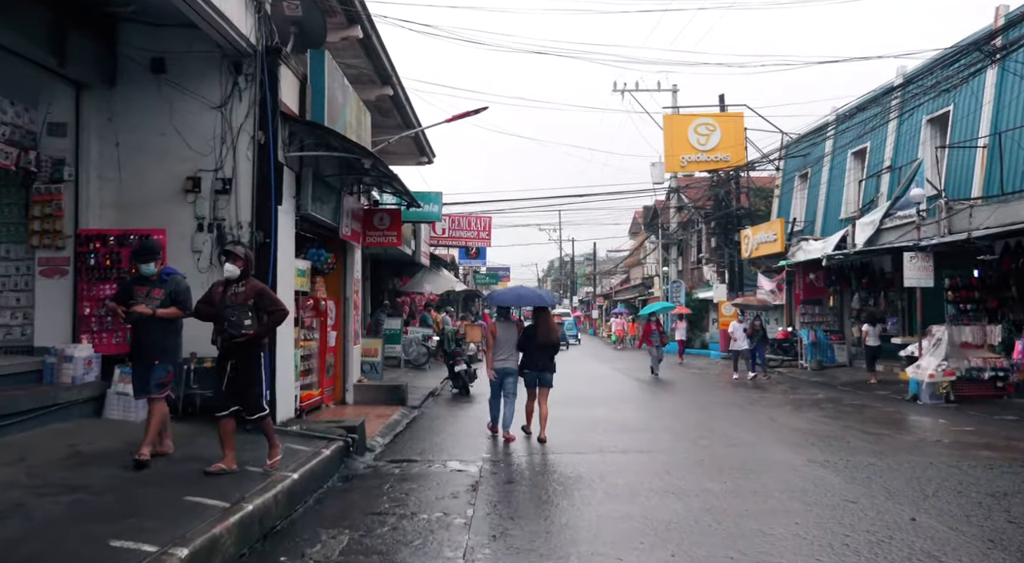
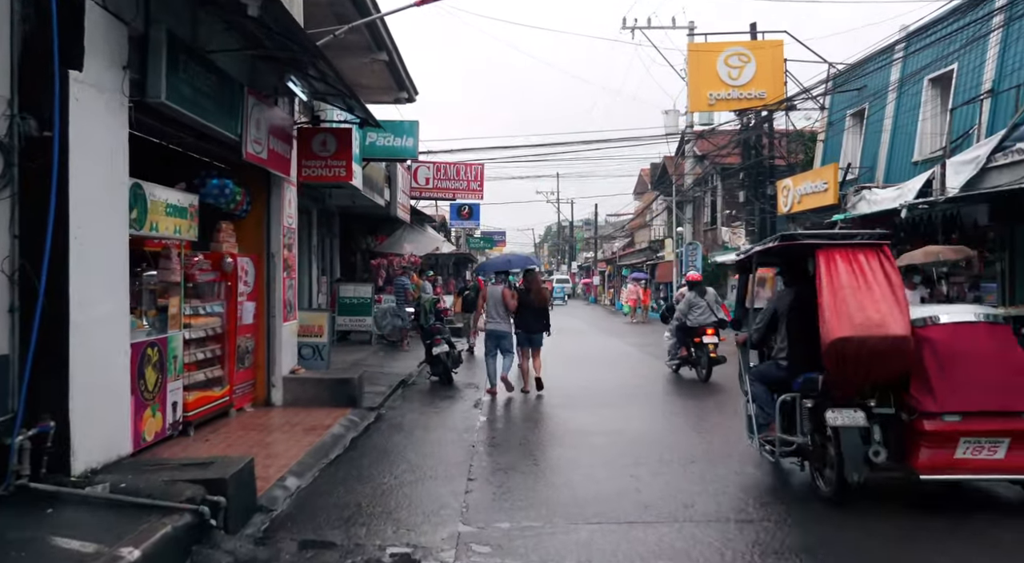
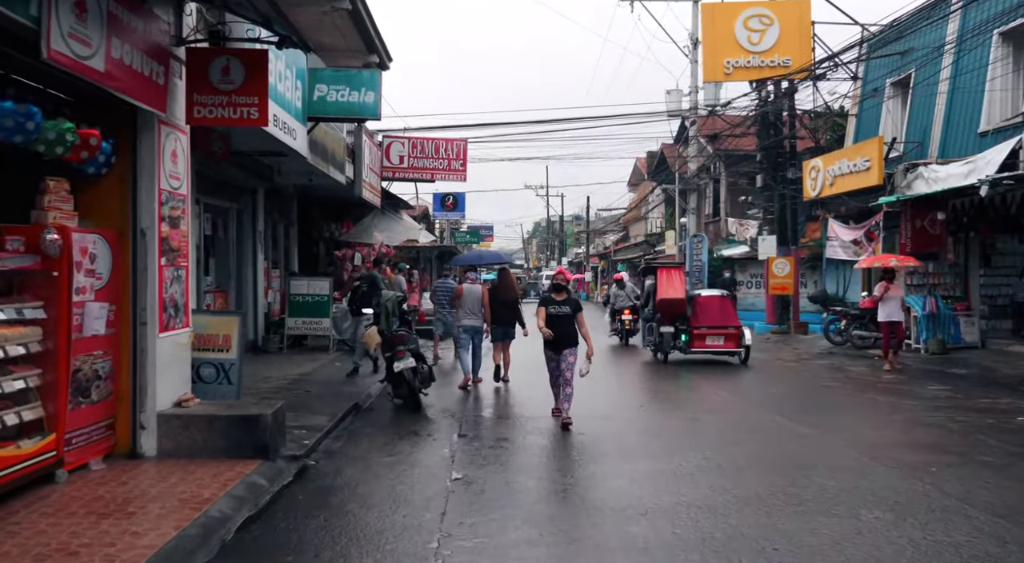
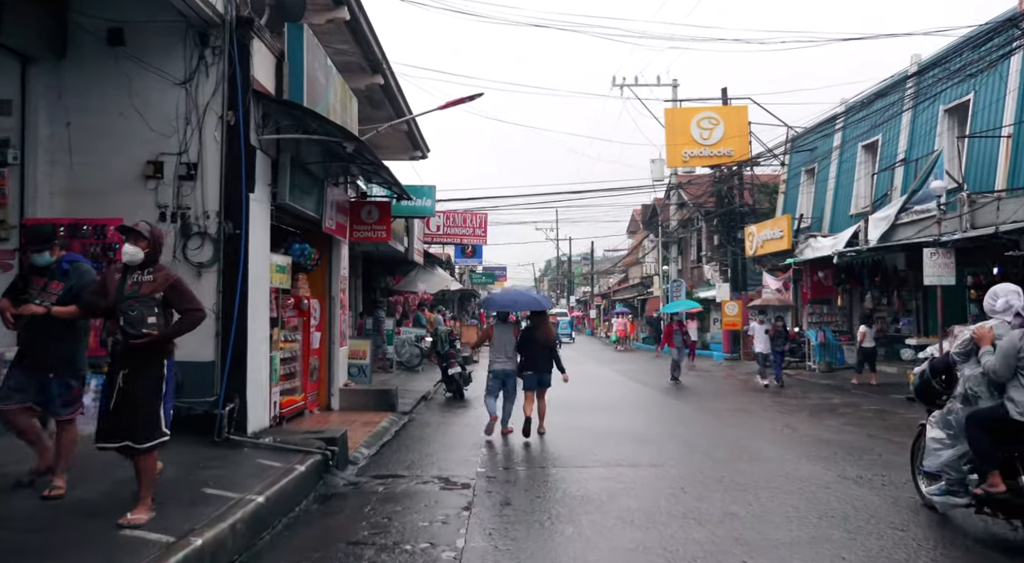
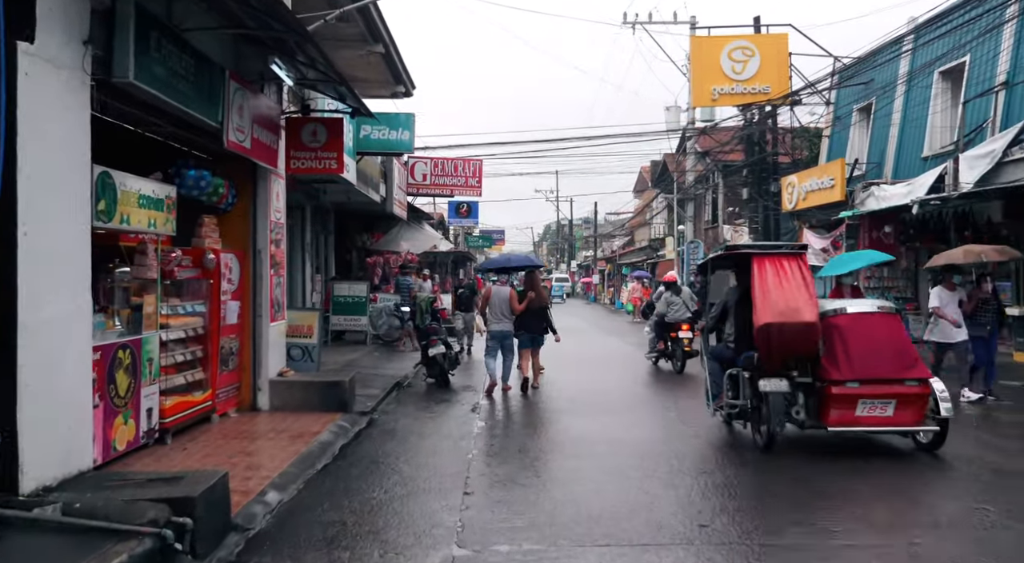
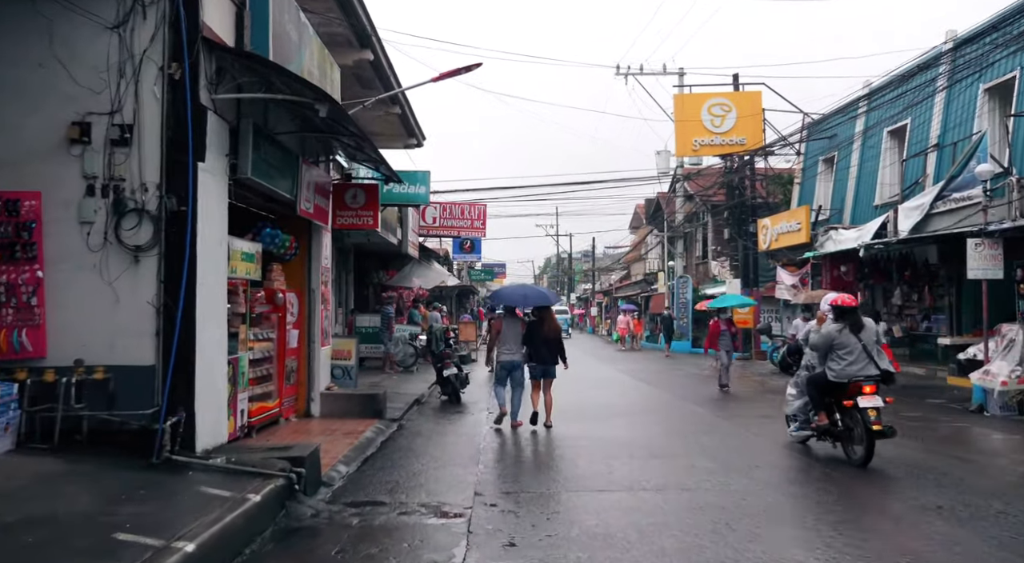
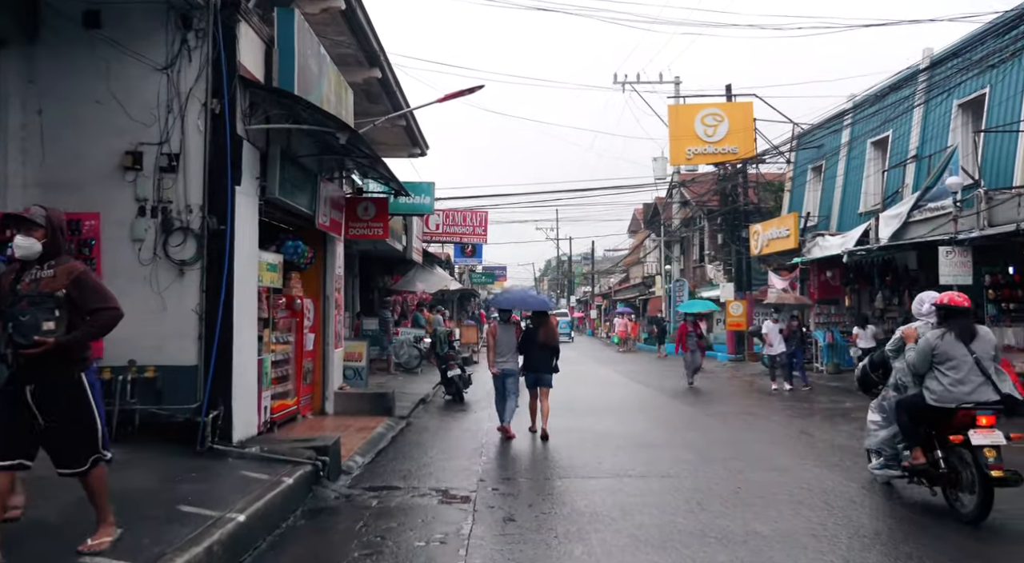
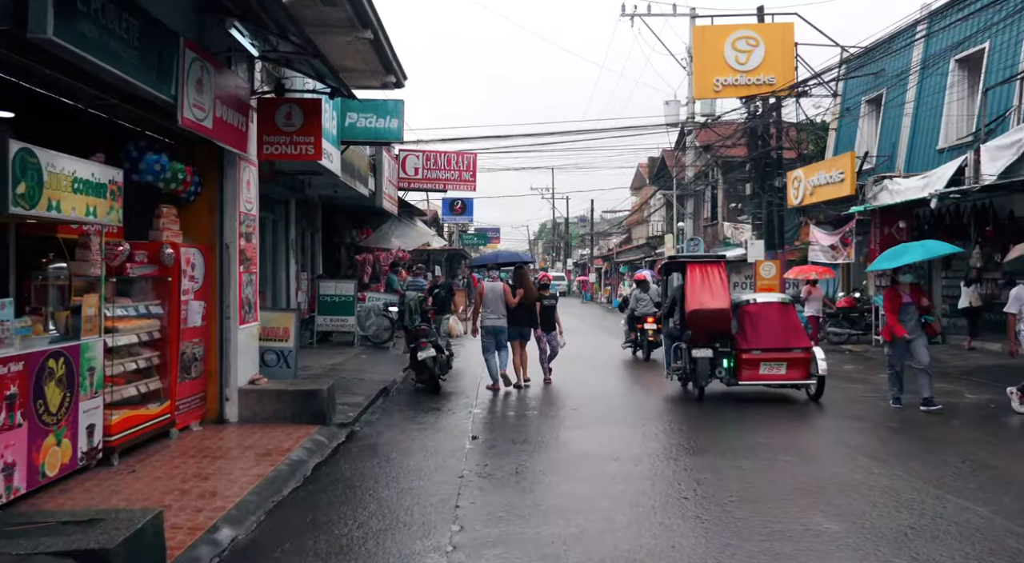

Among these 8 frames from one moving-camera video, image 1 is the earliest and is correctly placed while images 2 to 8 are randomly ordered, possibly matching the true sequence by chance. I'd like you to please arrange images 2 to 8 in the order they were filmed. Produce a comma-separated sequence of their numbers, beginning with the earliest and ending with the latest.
4, 7, 6, 2, 5, 8, 3
